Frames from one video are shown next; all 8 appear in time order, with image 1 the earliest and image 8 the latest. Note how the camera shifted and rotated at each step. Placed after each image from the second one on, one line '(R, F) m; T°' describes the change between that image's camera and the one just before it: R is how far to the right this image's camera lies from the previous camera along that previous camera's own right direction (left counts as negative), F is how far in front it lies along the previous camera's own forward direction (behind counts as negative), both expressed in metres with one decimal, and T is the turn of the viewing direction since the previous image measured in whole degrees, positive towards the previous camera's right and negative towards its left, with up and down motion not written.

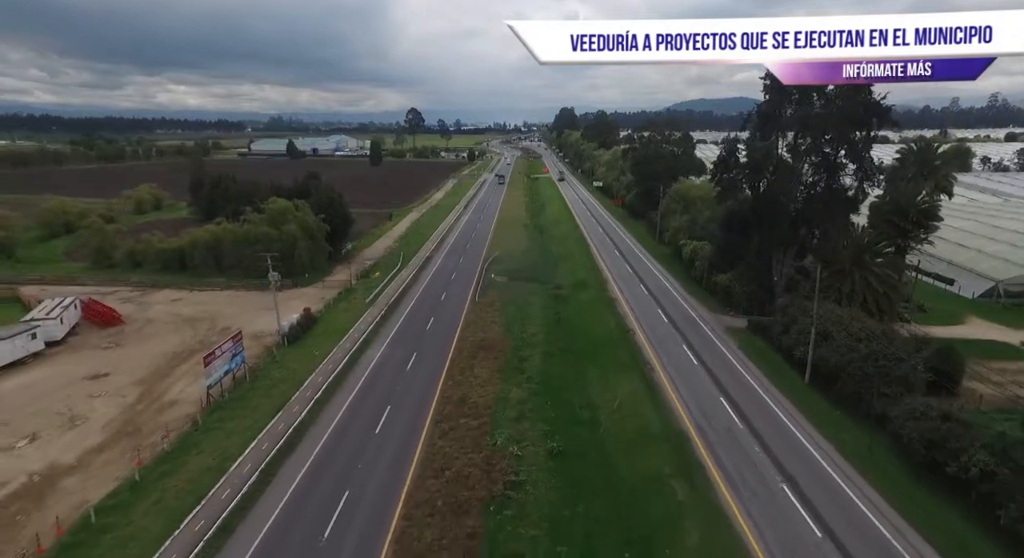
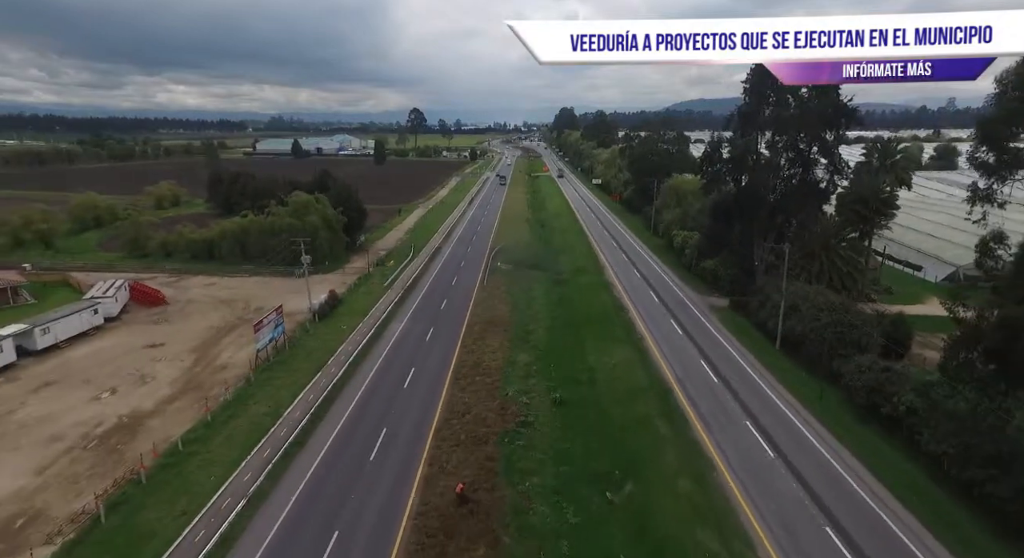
(-0.5, -4.3) m; 0°
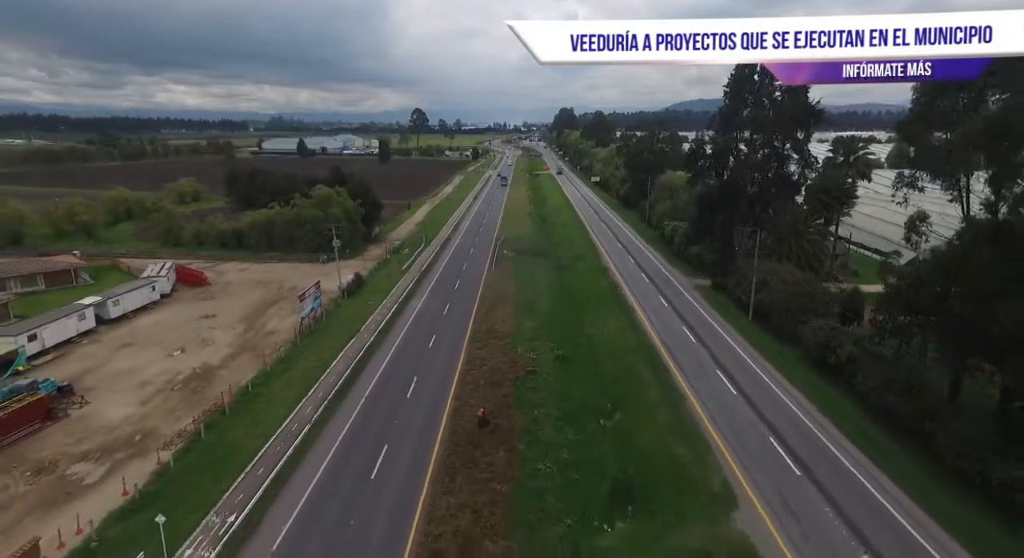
(-0.6, -5.2) m; 0°
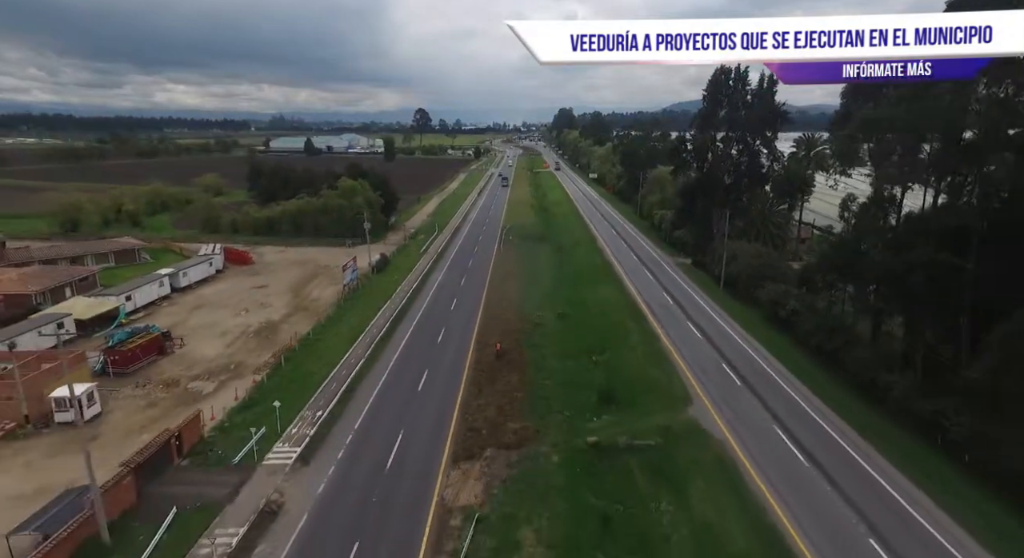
(-0.8, -7.0) m; 0°
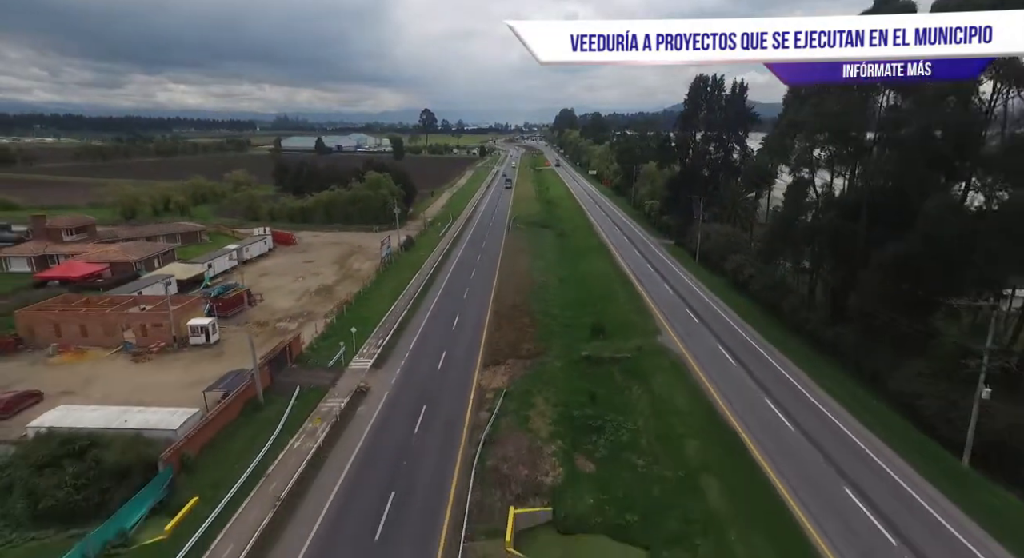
(-0.9, -8.9) m; 0°
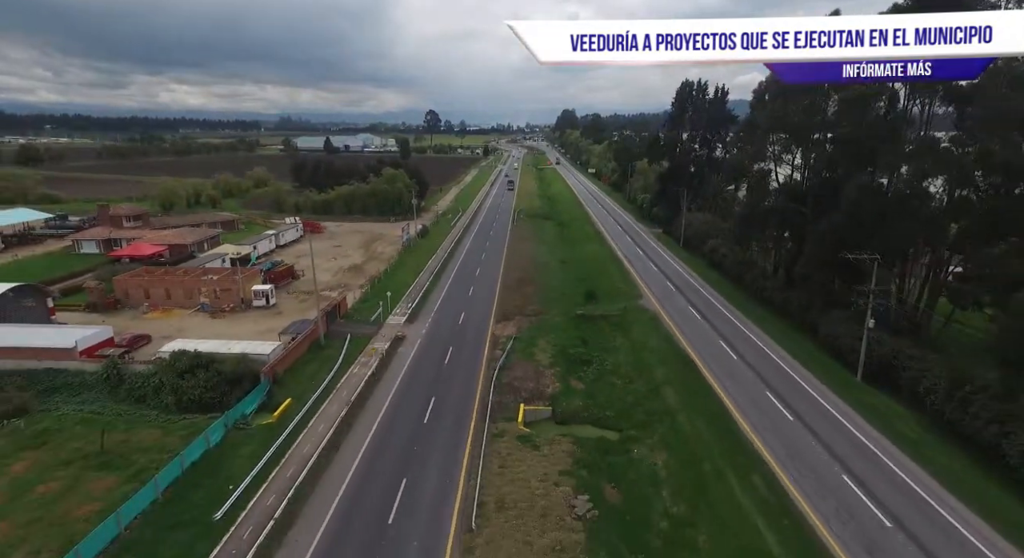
(-0.5, -7.1) m; 0°
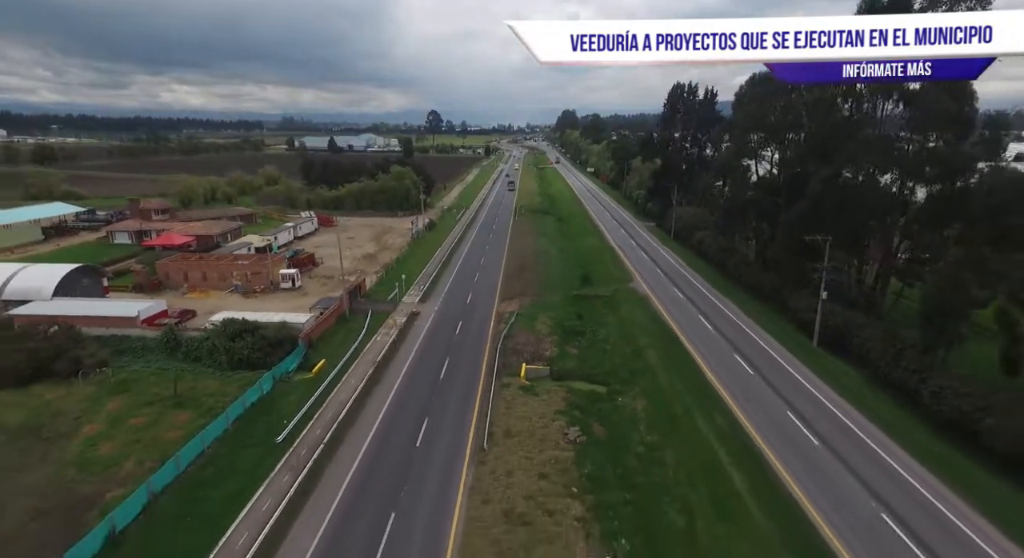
(-0.2, -4.4) m; 0°
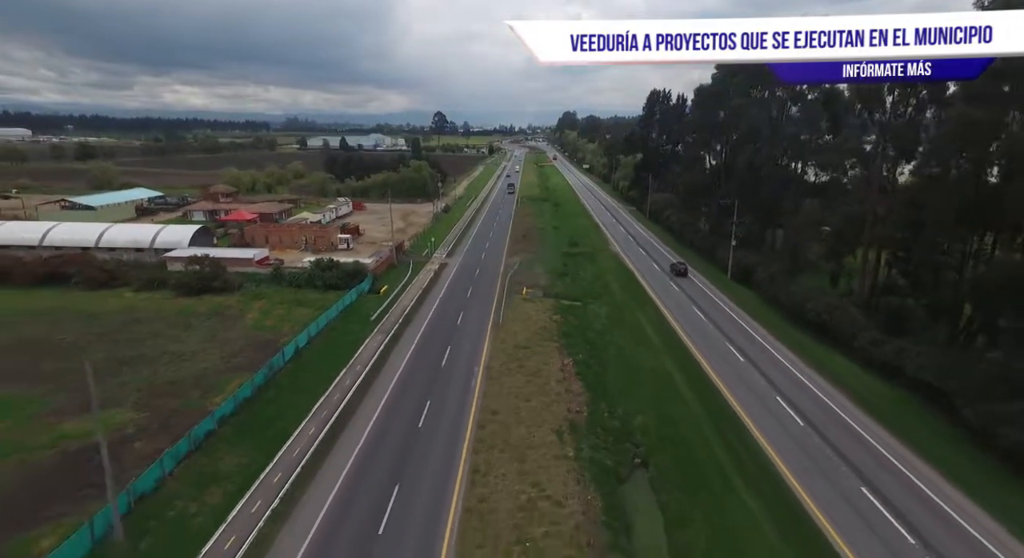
(-0.3, -13.8) m; 0°
